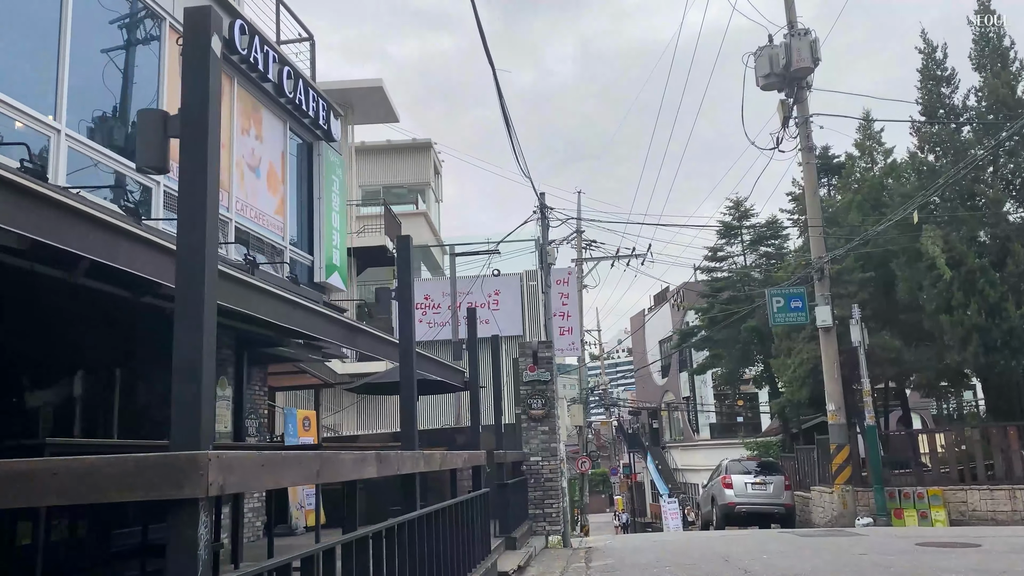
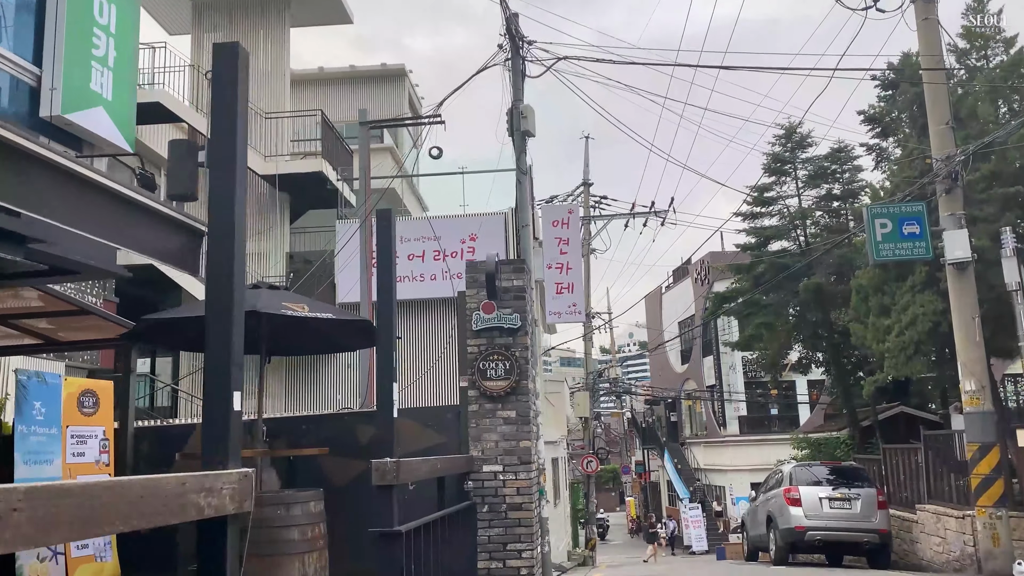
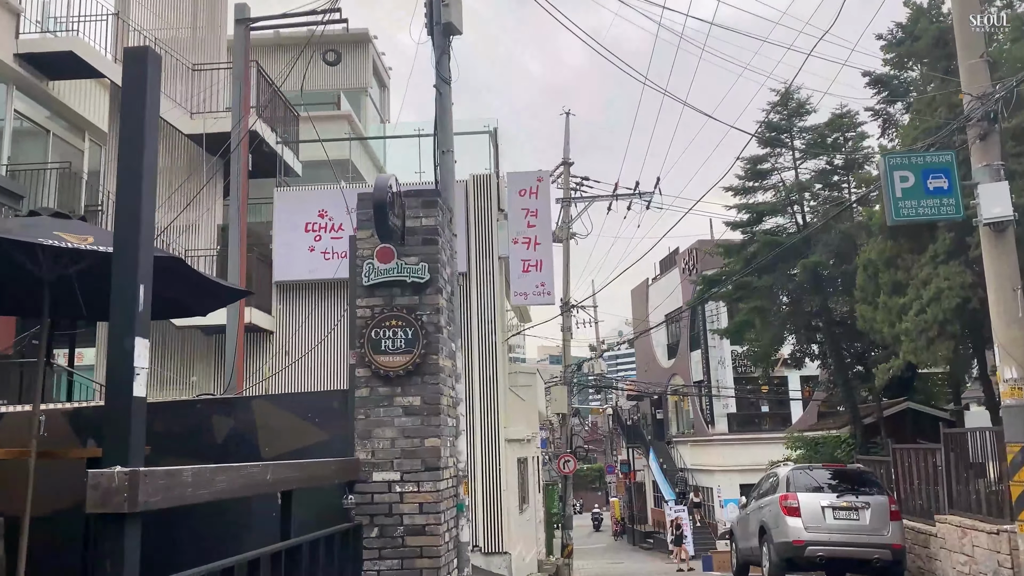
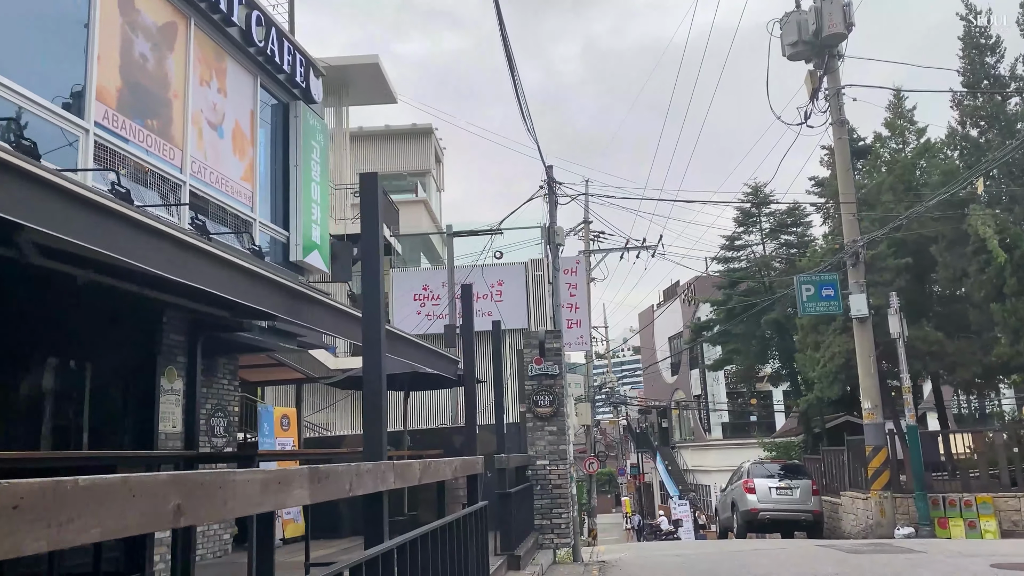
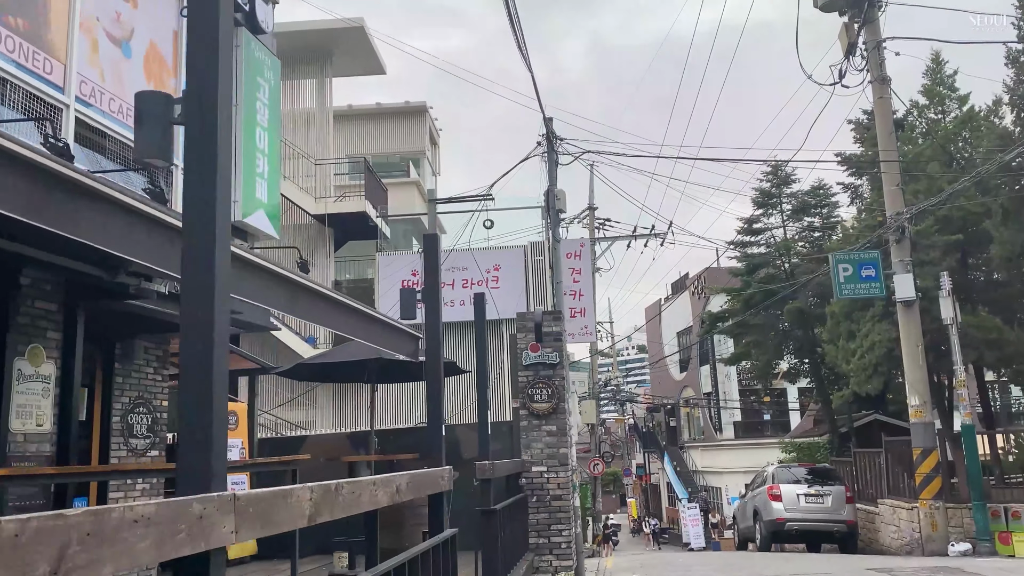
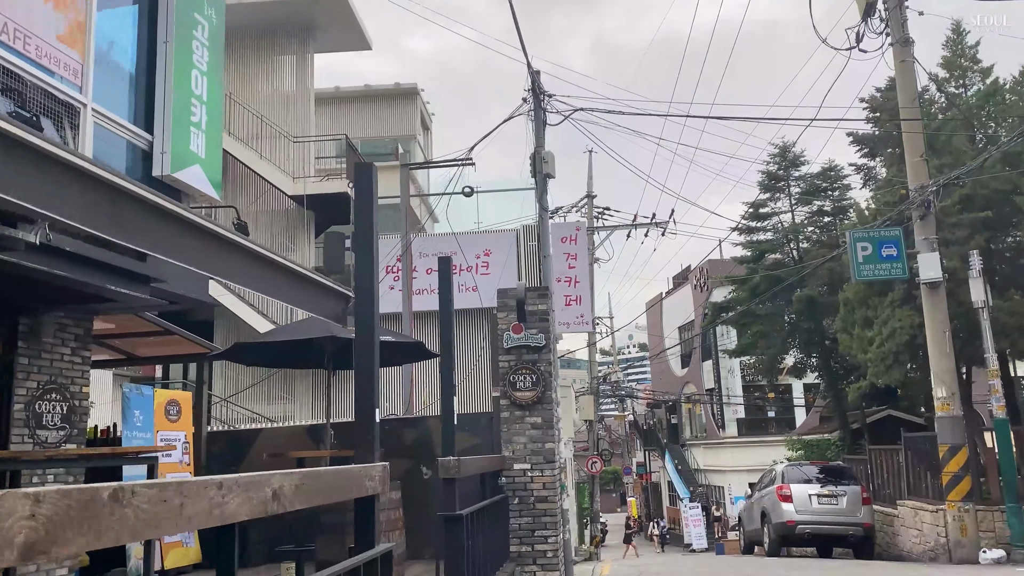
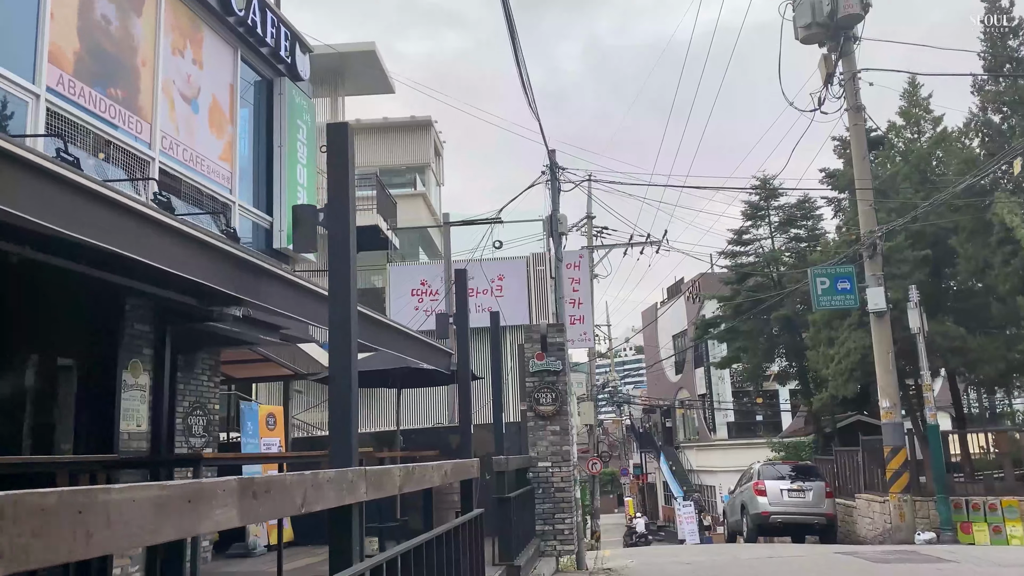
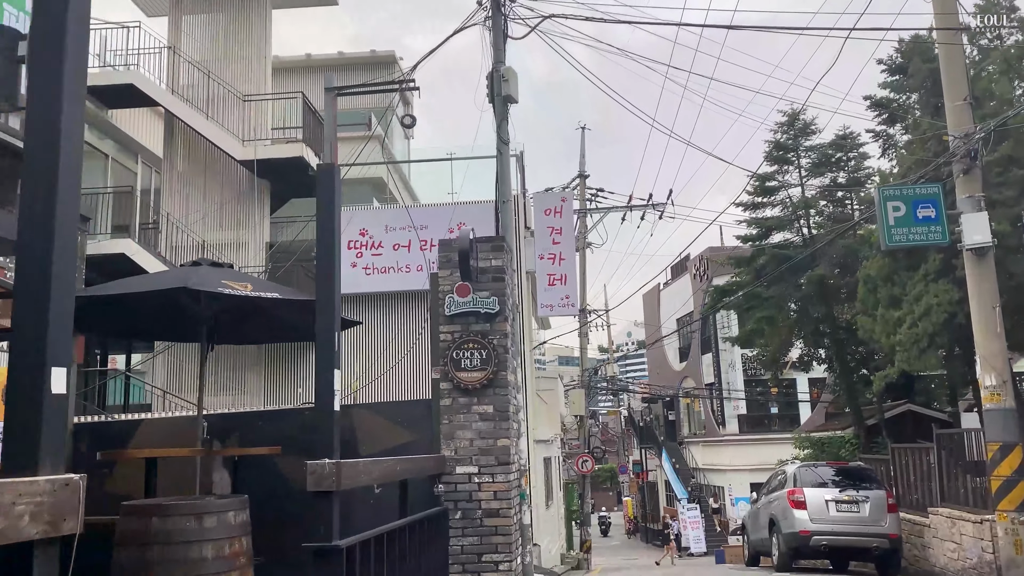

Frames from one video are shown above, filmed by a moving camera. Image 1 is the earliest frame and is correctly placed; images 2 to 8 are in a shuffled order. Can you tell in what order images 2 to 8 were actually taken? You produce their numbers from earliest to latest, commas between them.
4, 7, 5, 6, 2, 8, 3
